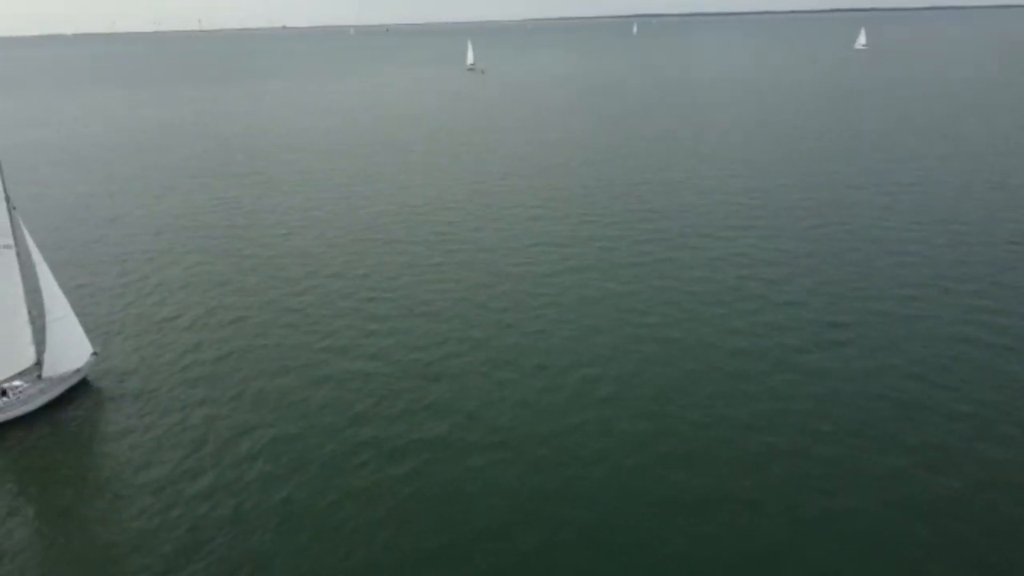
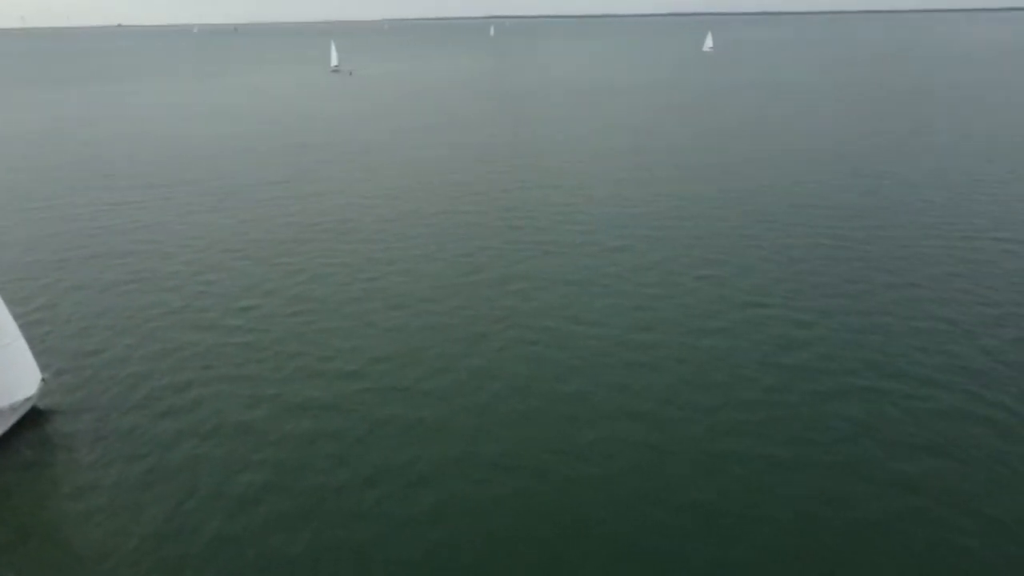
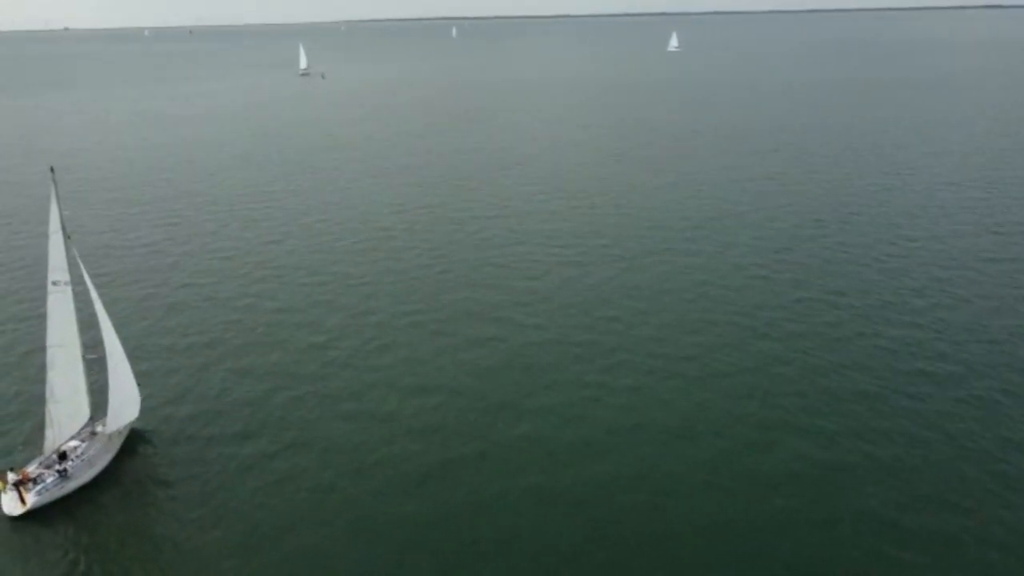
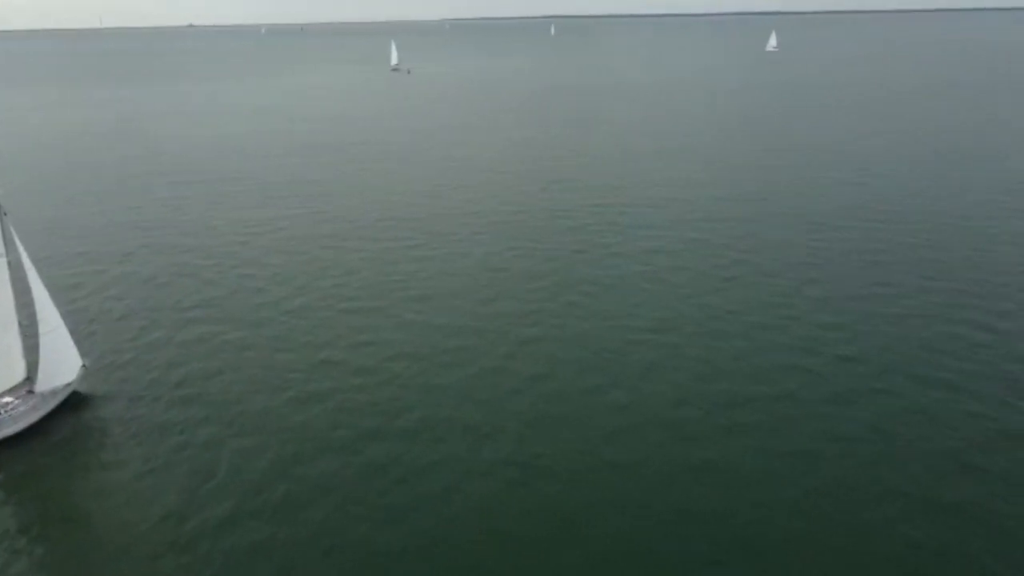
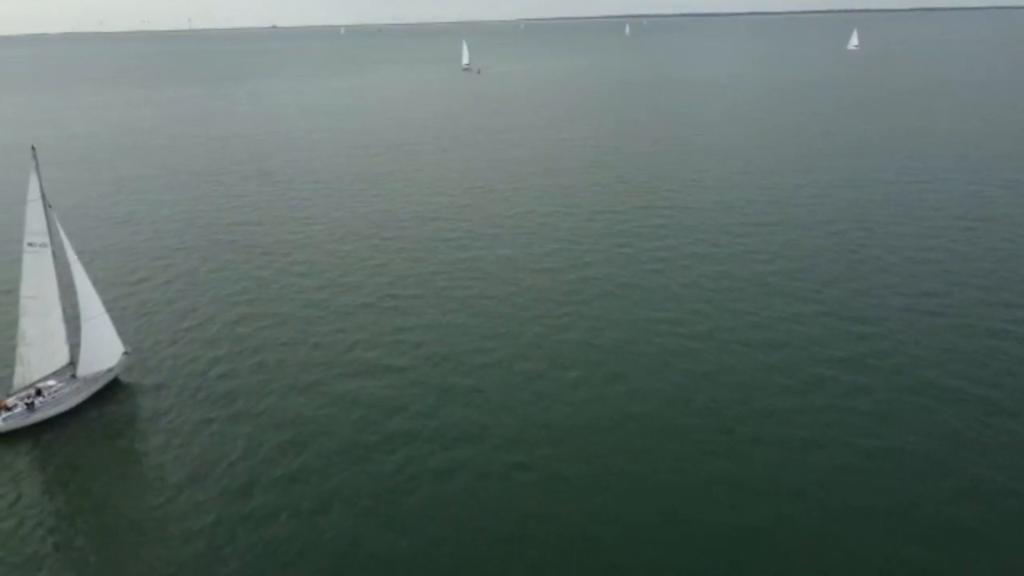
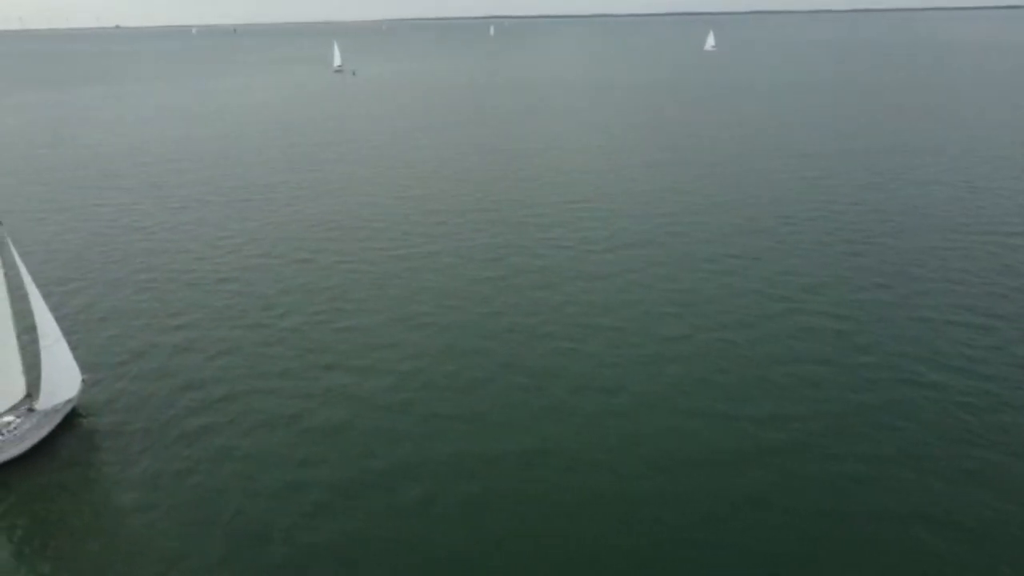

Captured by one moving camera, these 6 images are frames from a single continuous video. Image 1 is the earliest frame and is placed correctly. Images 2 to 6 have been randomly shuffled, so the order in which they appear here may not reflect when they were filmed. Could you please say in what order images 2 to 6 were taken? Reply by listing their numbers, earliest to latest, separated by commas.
5, 4, 2, 6, 3
